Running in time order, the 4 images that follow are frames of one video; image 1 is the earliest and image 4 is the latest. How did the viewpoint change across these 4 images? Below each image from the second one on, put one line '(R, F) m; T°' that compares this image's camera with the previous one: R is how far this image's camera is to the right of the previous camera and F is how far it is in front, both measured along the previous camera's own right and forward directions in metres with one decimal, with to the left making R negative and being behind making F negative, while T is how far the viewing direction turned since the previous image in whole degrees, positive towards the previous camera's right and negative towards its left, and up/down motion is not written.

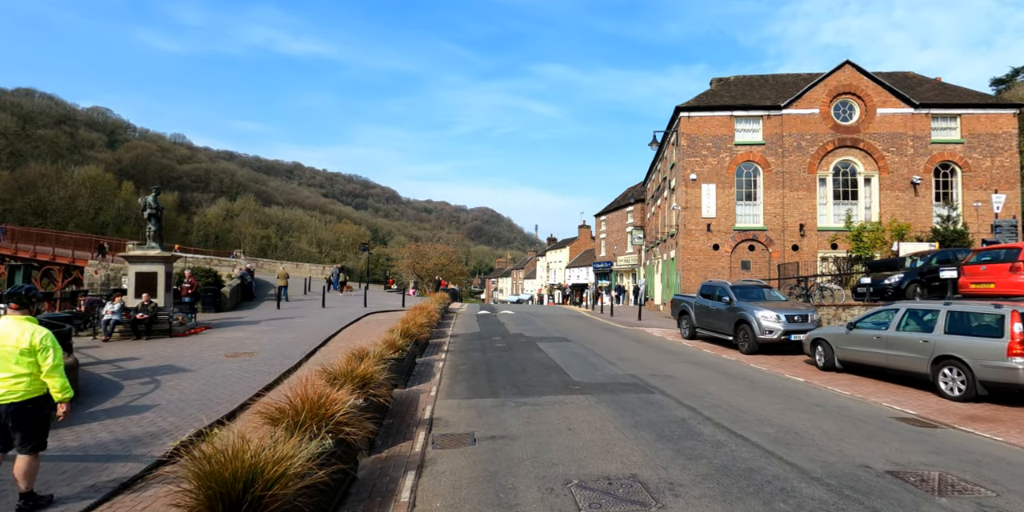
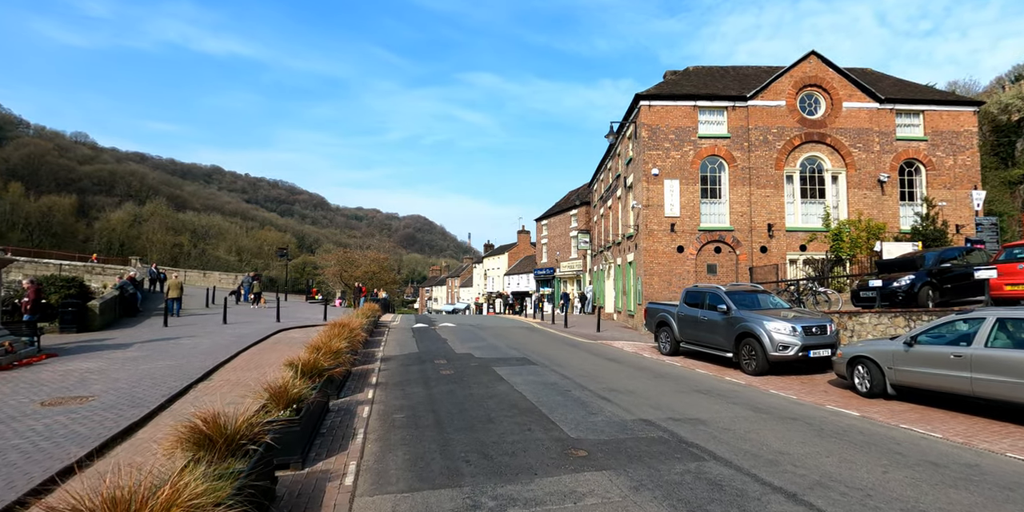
(-0.3, +3.1) m; +7°
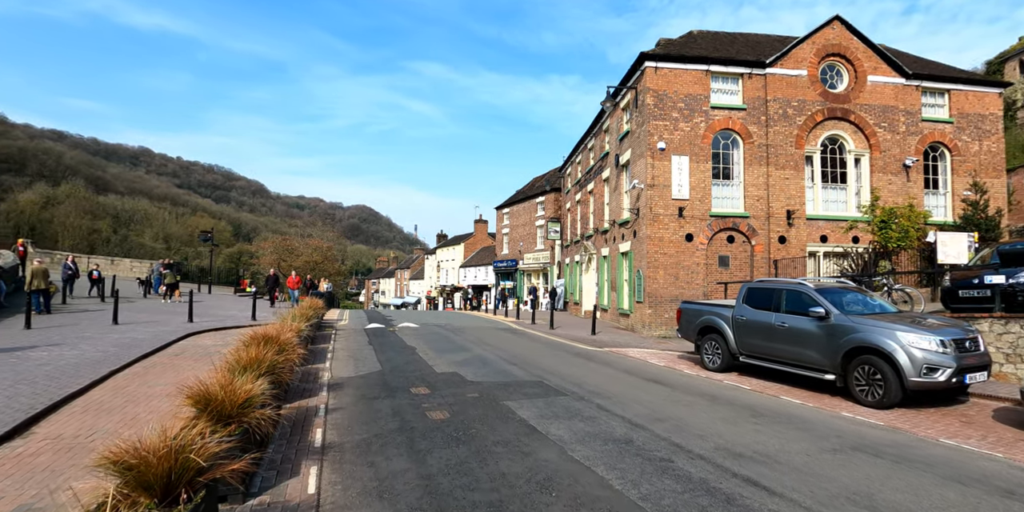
(-1.1, +3.7) m; +6°
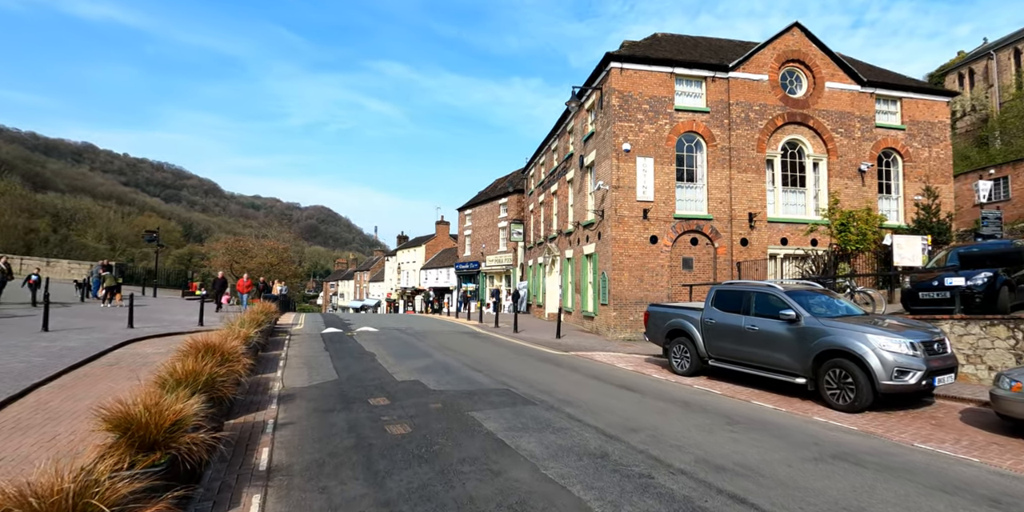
(0.0, +0.4) m; +4°
